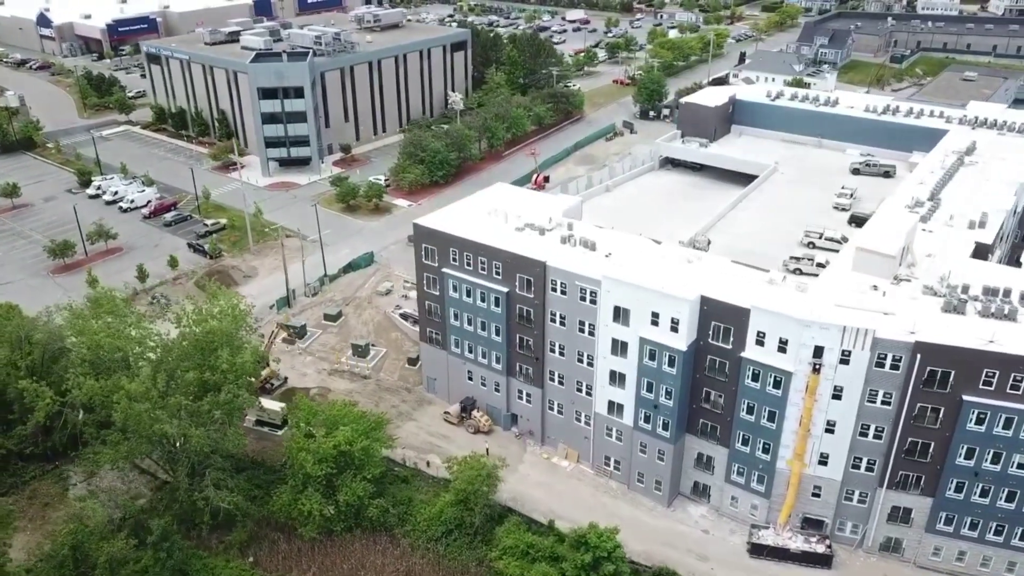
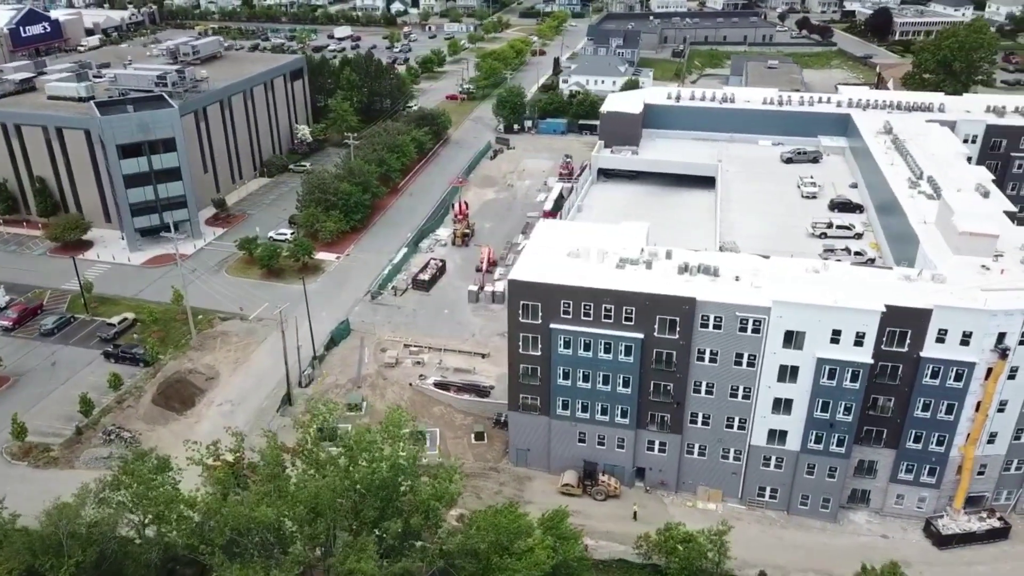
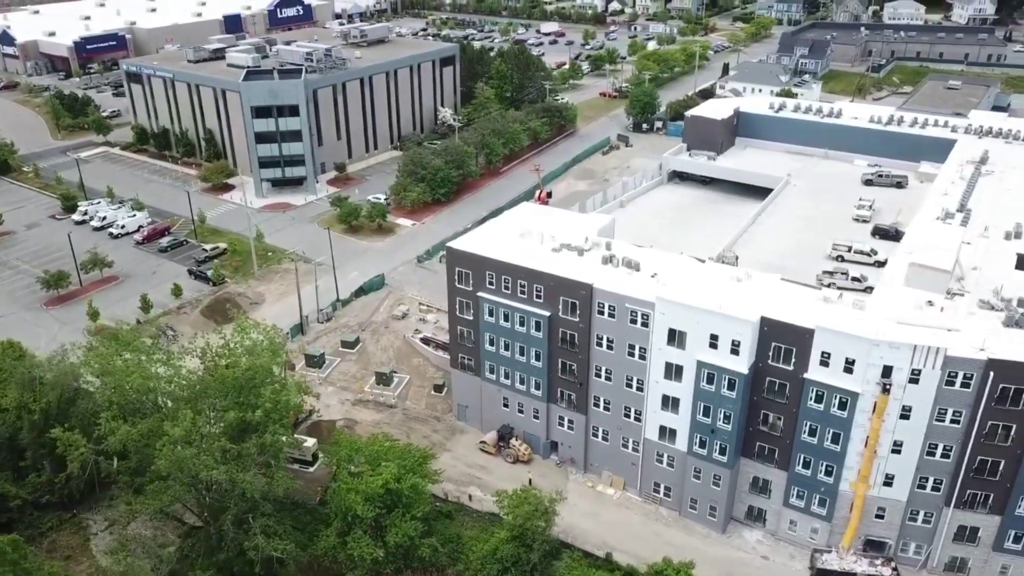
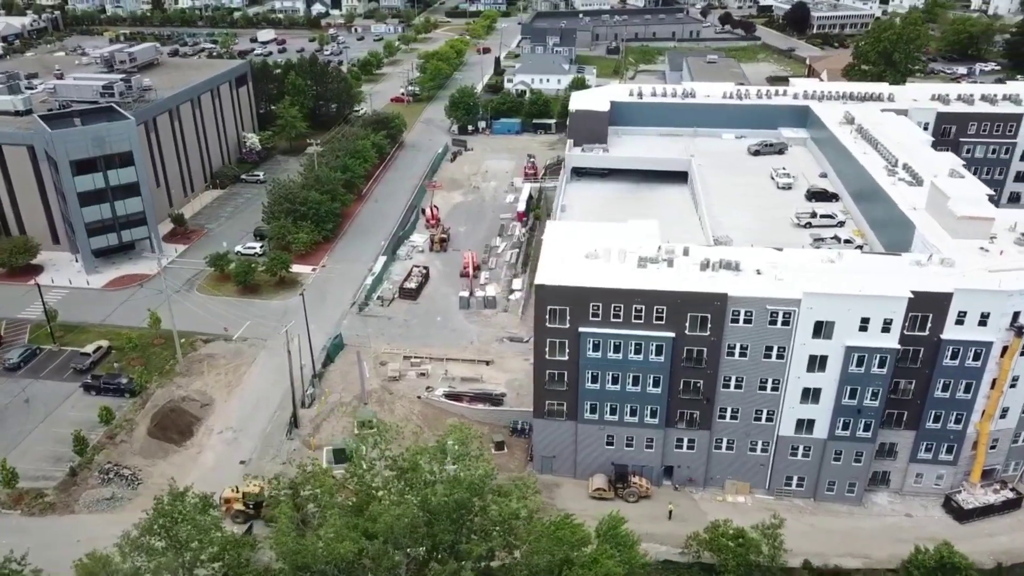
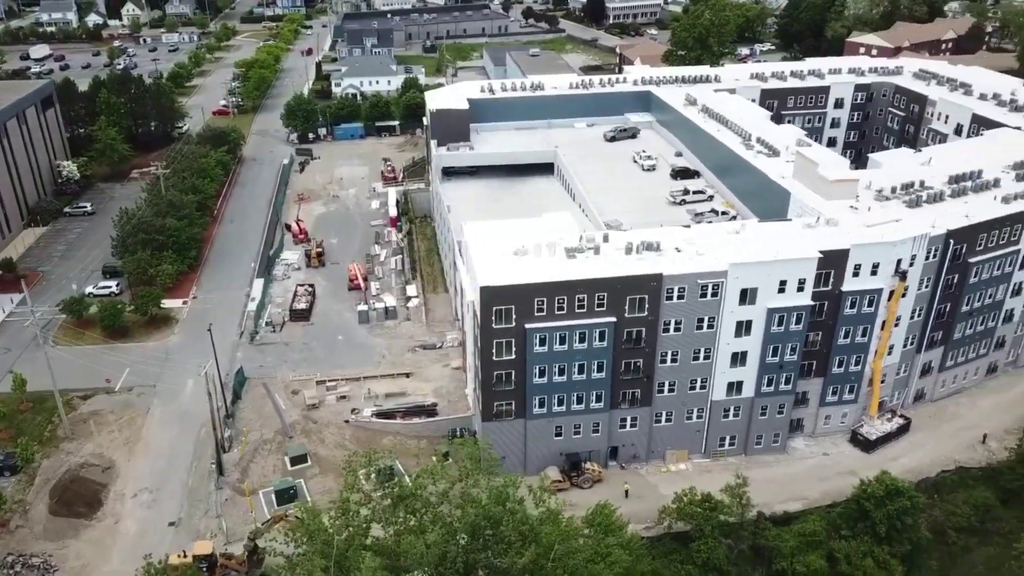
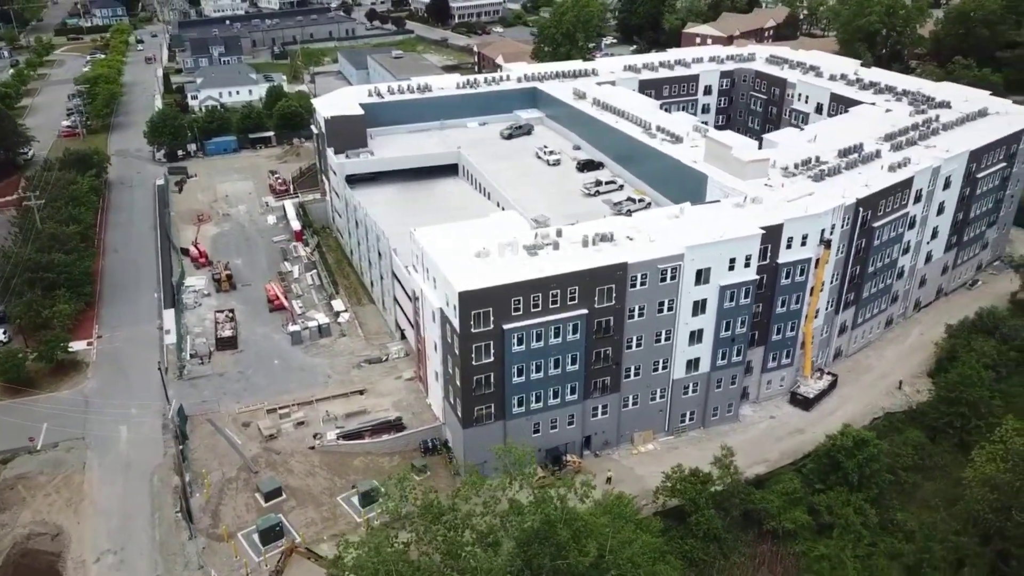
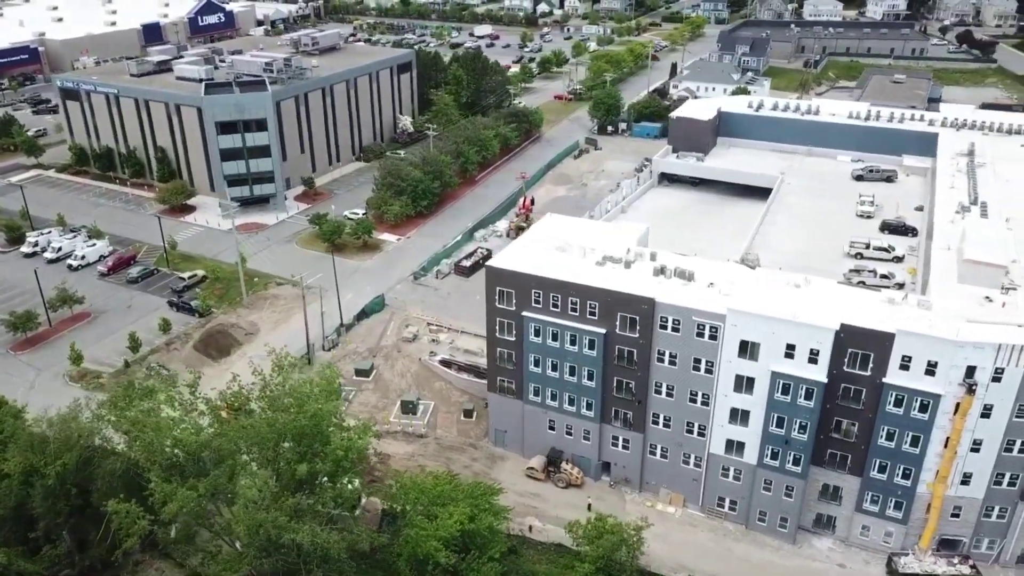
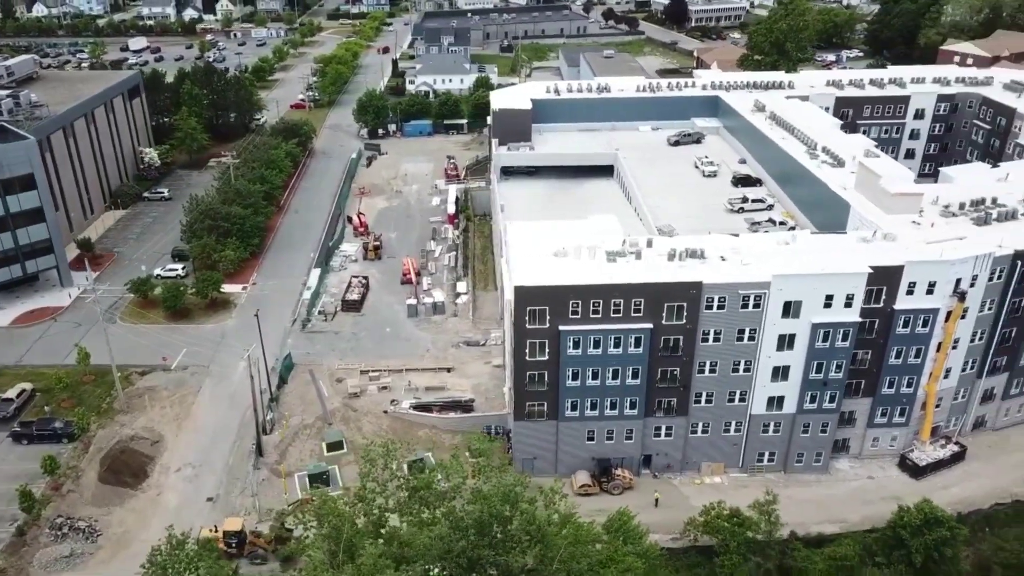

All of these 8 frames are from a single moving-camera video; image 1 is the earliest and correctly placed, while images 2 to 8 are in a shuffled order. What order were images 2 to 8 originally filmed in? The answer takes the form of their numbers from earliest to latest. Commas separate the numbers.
3, 7, 2, 4, 8, 5, 6
